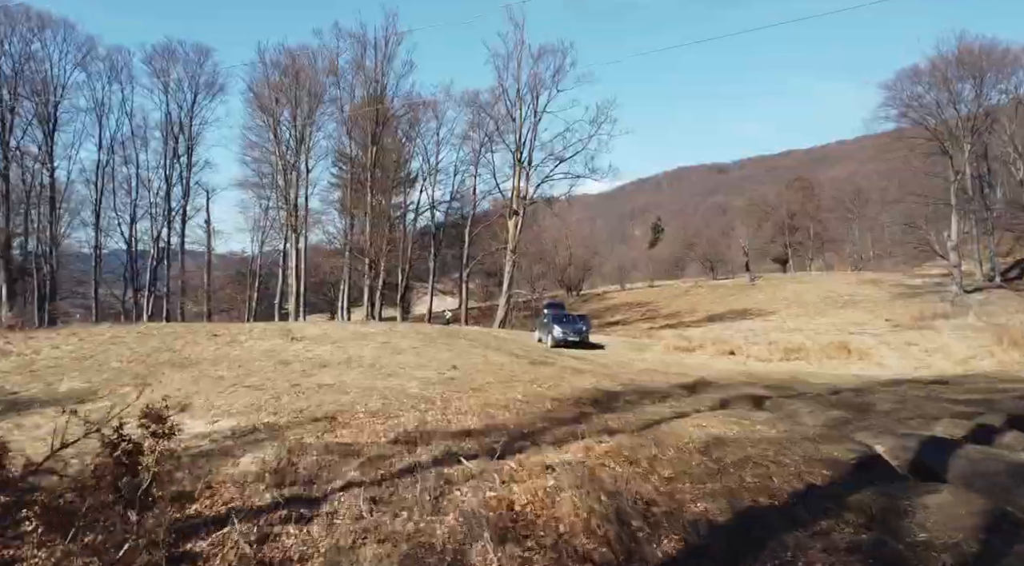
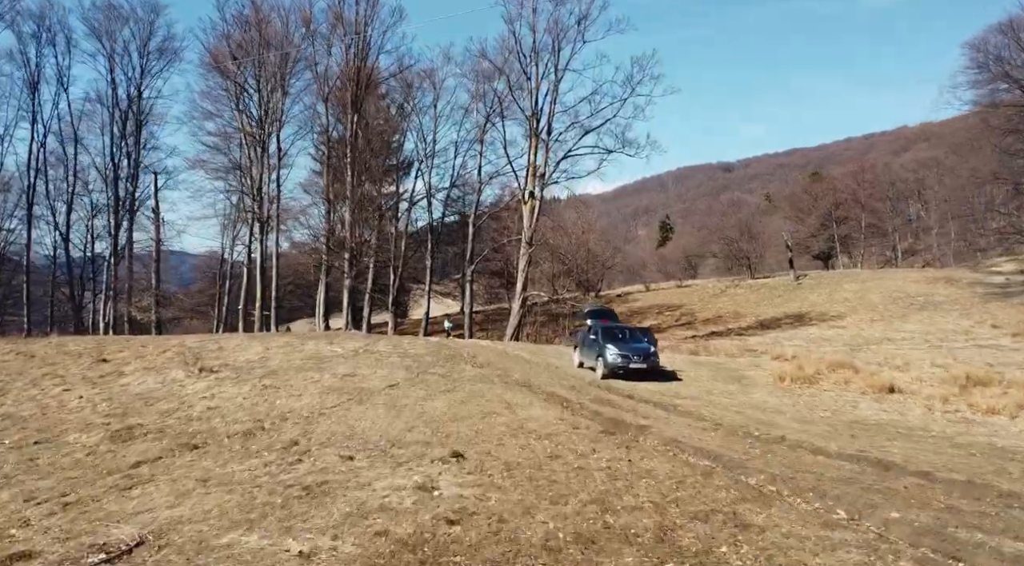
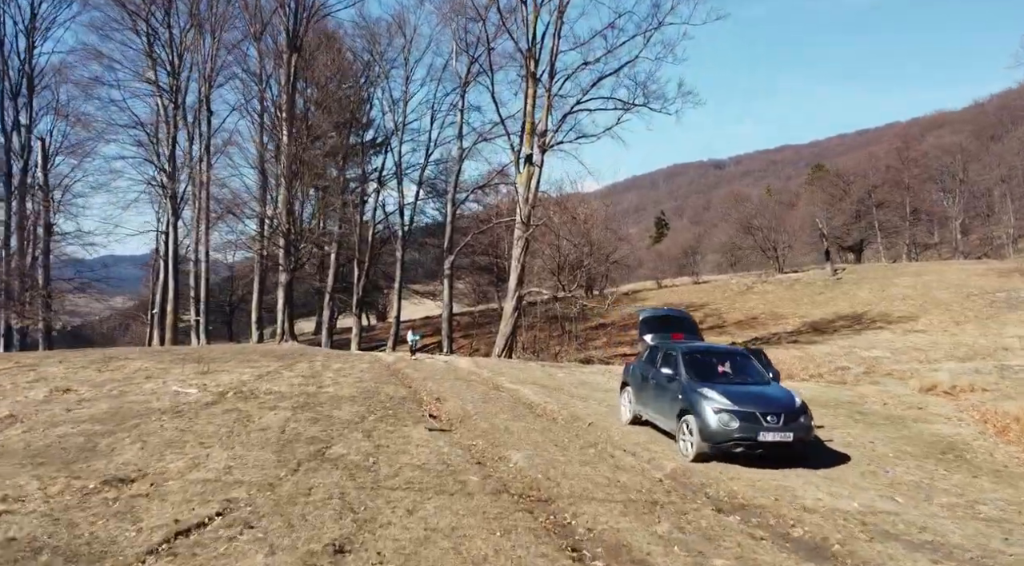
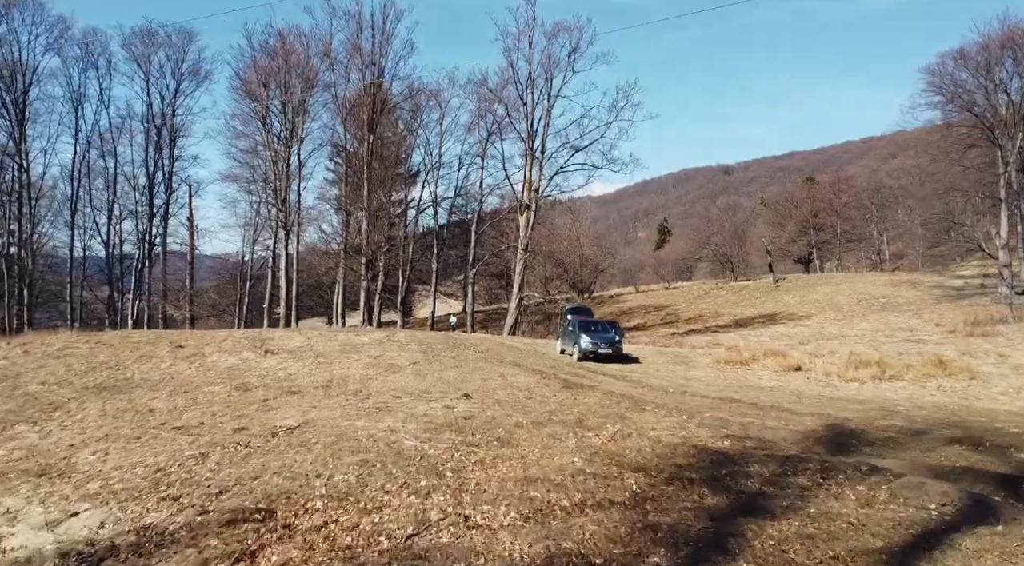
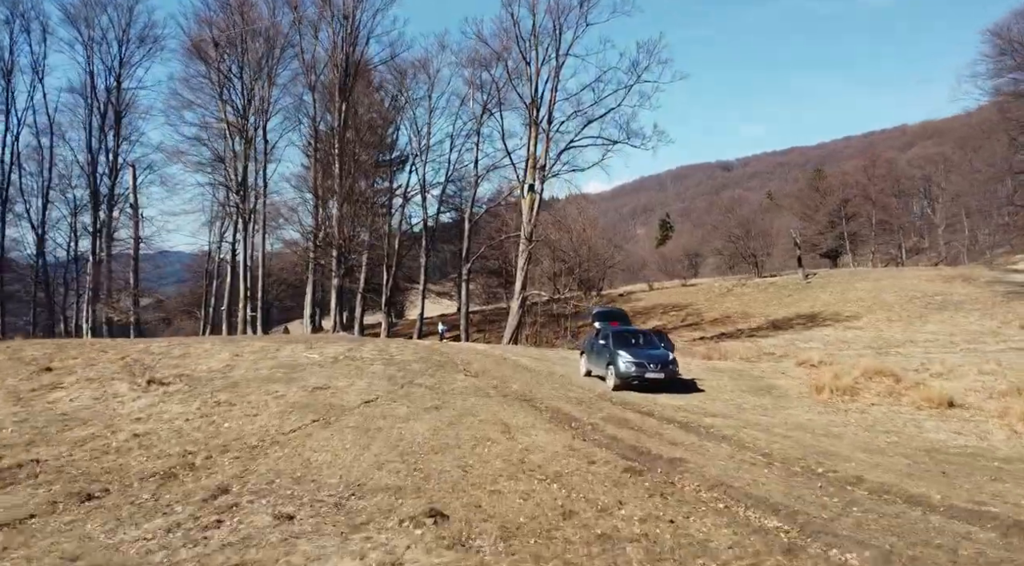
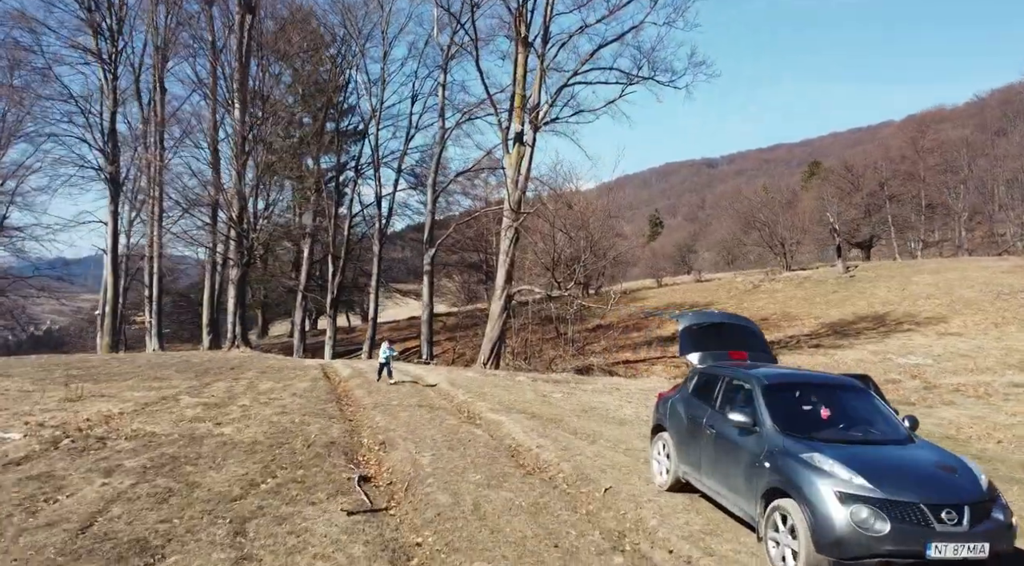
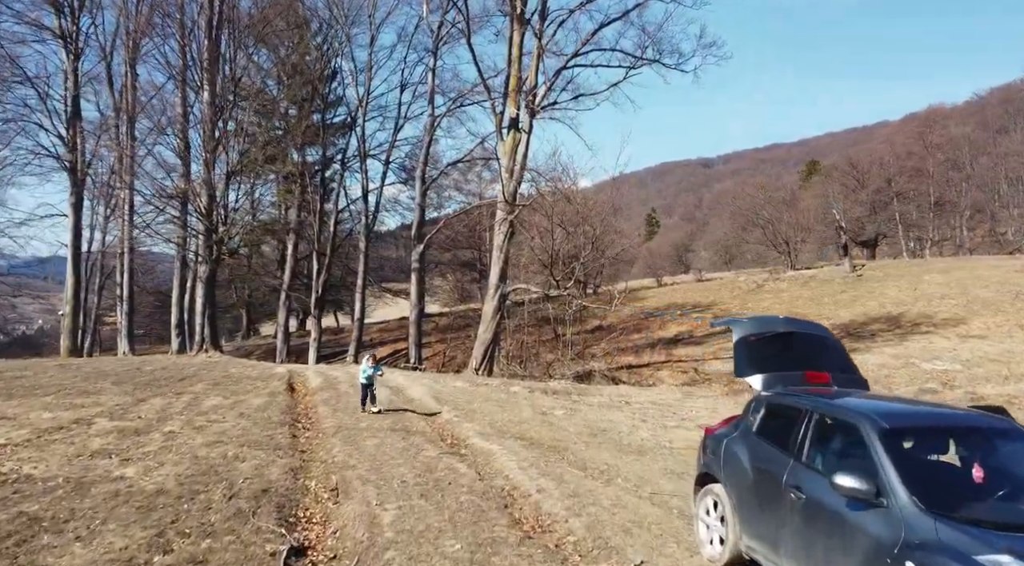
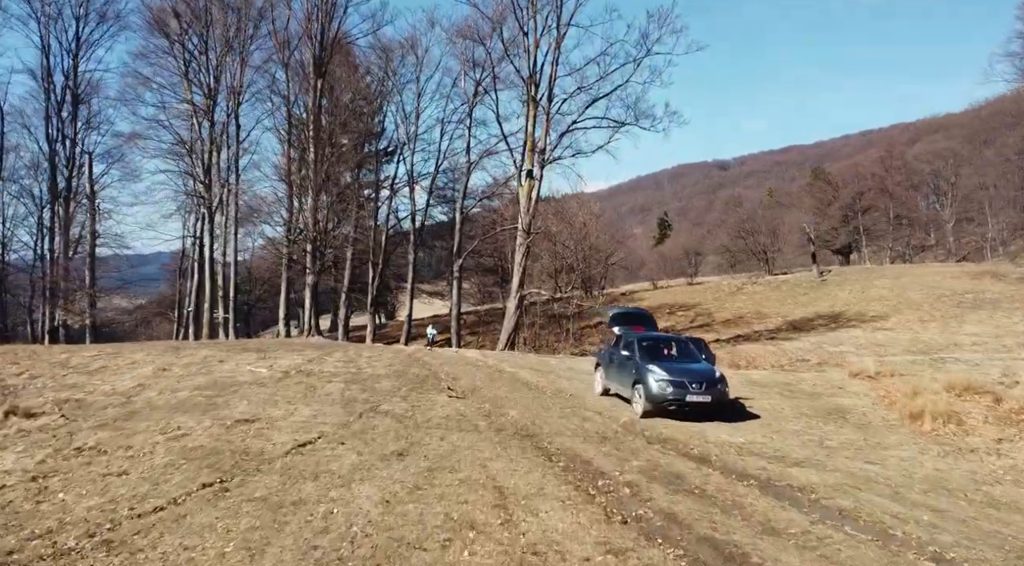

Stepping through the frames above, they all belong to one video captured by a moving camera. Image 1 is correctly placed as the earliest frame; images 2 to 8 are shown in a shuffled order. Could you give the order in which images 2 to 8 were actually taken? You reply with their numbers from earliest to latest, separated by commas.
4, 2, 5, 8, 3, 6, 7
